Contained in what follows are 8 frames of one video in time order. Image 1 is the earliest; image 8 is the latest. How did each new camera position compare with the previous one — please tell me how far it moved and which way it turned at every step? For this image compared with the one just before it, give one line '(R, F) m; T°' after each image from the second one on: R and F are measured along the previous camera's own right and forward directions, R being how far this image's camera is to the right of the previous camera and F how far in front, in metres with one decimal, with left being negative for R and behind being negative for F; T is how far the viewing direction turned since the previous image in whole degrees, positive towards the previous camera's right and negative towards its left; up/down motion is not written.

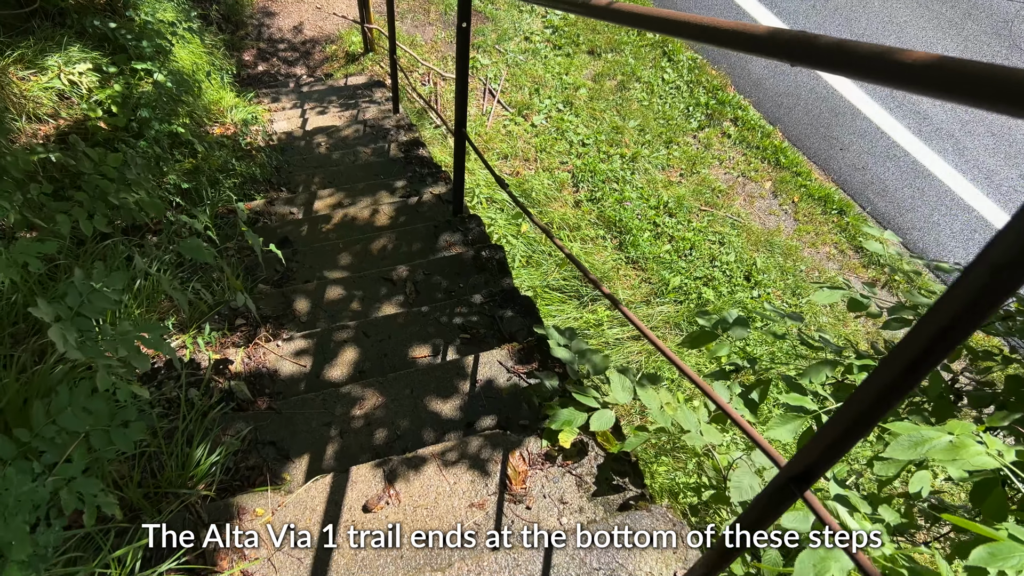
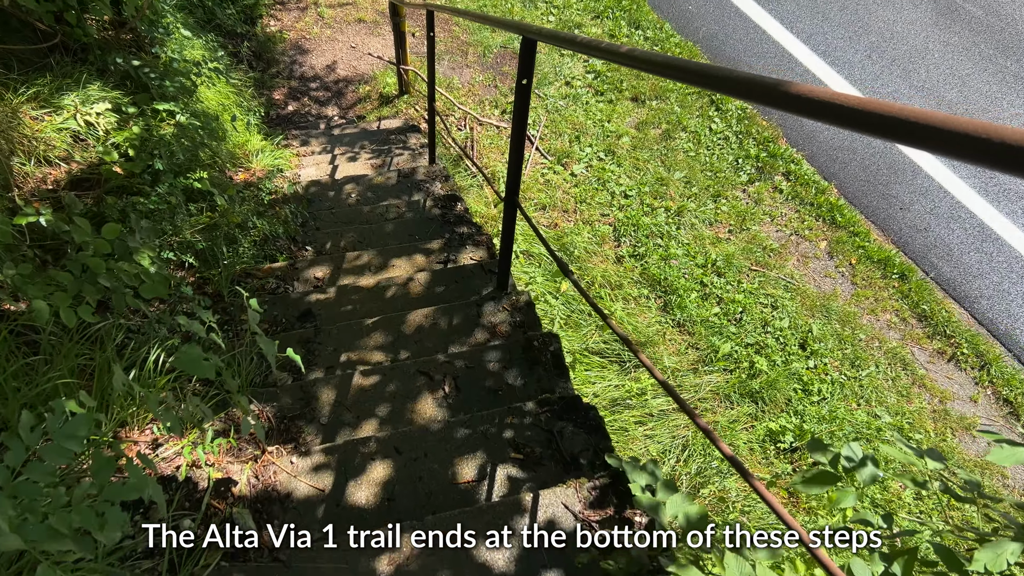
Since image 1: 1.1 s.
(-0.1, +0.3) m; -2°
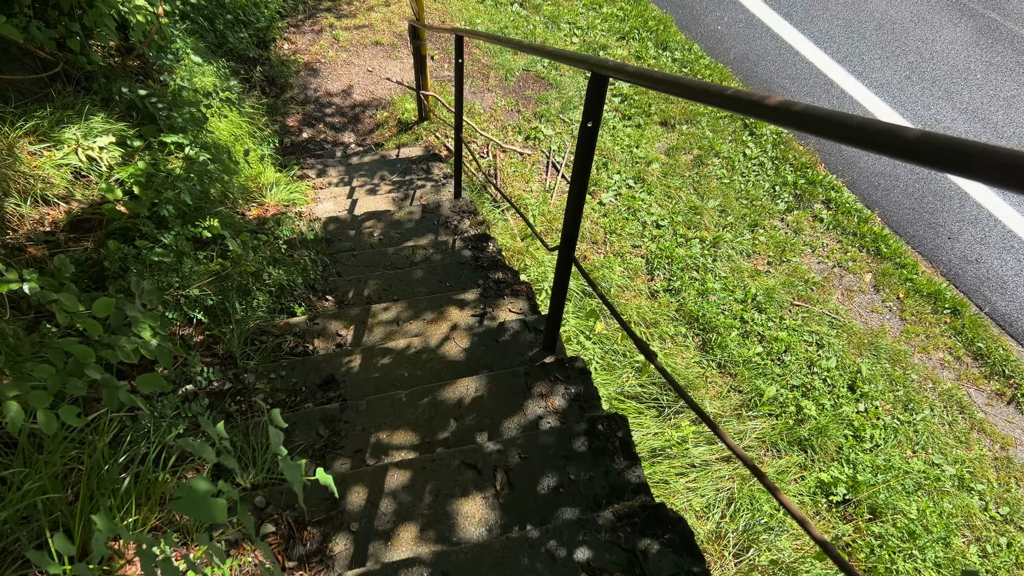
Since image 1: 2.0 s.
(-0.1, +0.2) m; -1°
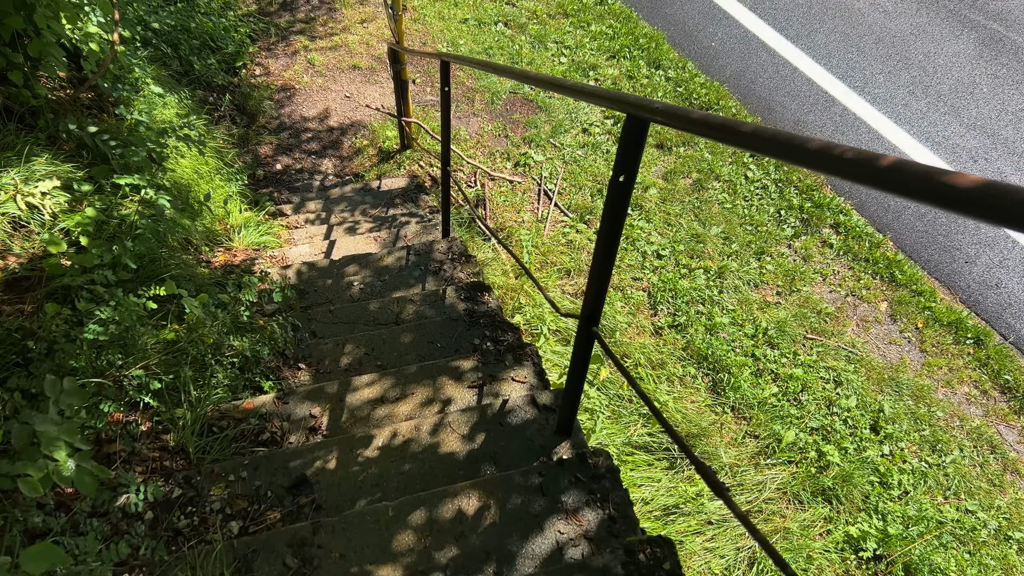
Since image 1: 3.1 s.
(0.0, +0.3) m; +1°
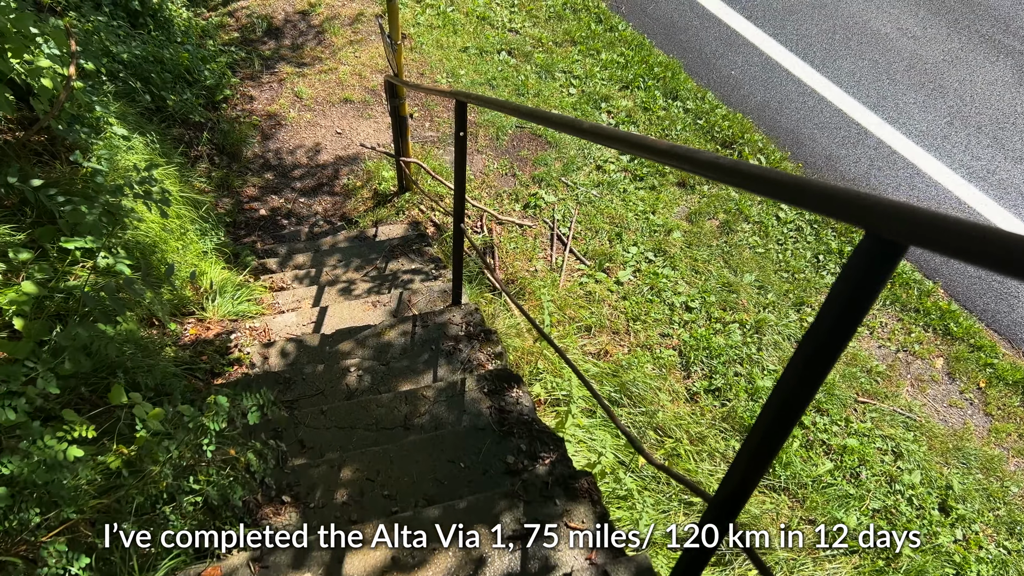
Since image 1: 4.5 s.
(-0.1, +0.4) m; +1°
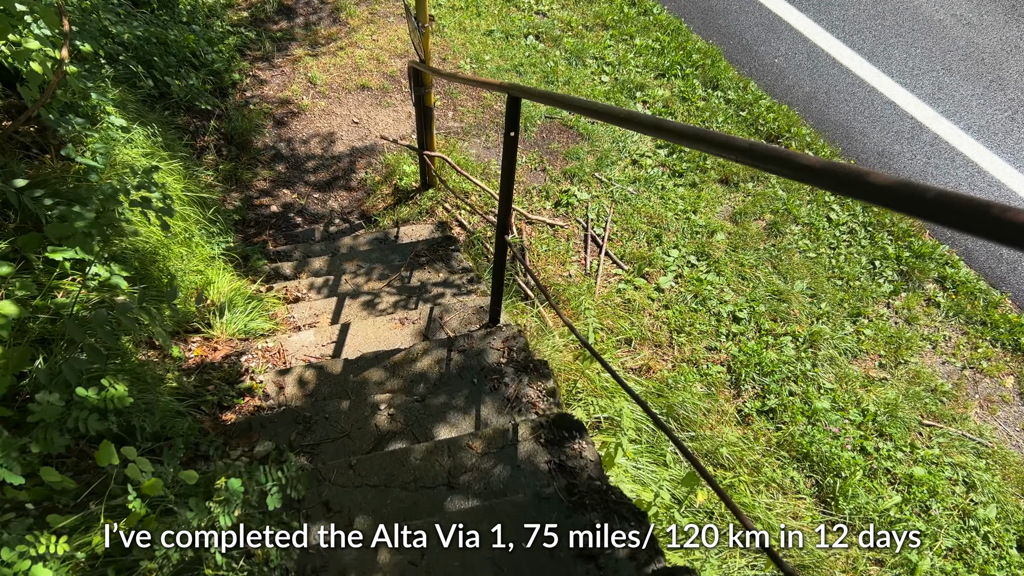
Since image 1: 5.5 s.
(-0.1, +0.3) m; 0°
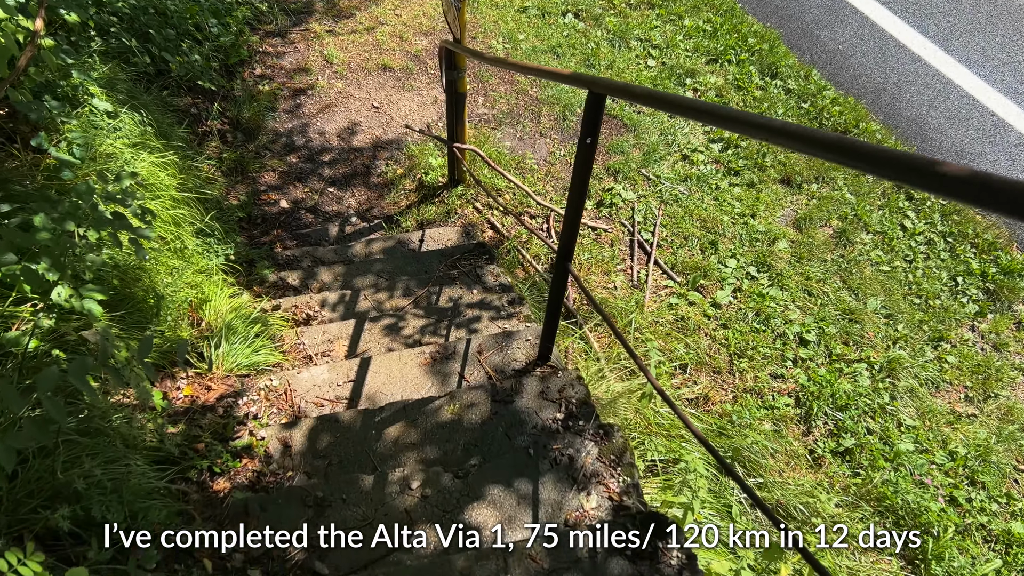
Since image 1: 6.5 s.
(-0.1, +0.4) m; -1°
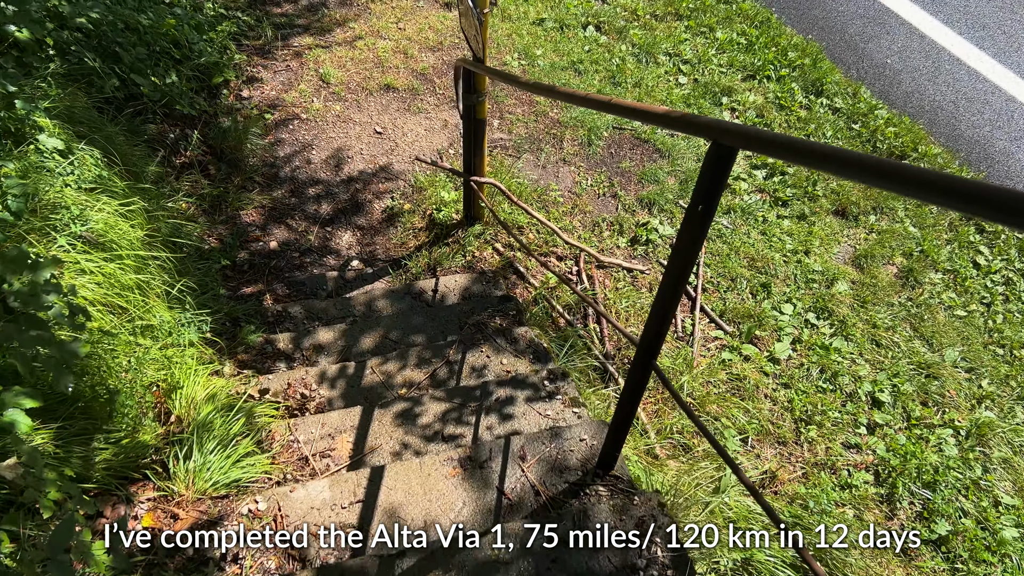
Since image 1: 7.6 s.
(-0.1, +0.4) m; 0°
